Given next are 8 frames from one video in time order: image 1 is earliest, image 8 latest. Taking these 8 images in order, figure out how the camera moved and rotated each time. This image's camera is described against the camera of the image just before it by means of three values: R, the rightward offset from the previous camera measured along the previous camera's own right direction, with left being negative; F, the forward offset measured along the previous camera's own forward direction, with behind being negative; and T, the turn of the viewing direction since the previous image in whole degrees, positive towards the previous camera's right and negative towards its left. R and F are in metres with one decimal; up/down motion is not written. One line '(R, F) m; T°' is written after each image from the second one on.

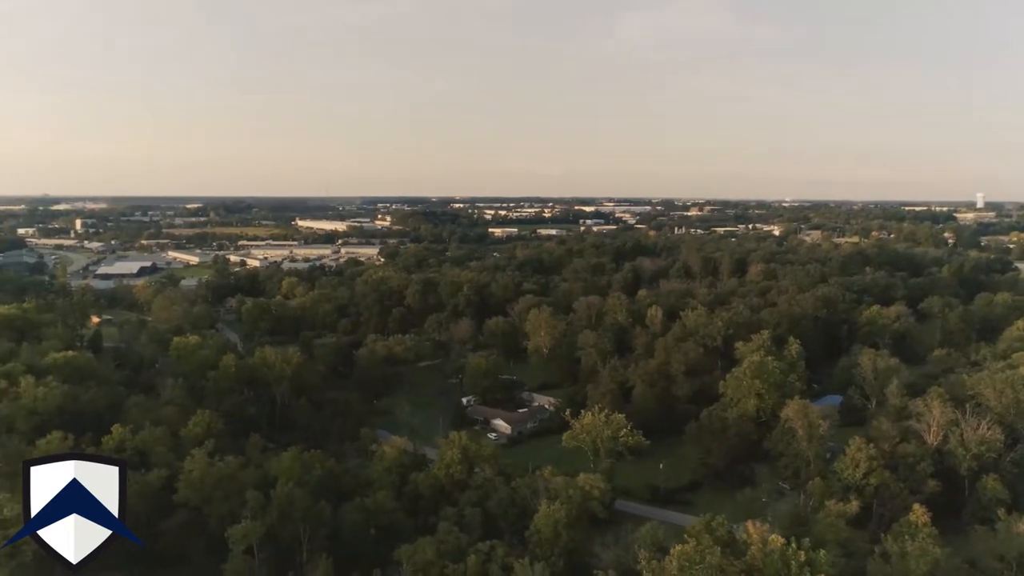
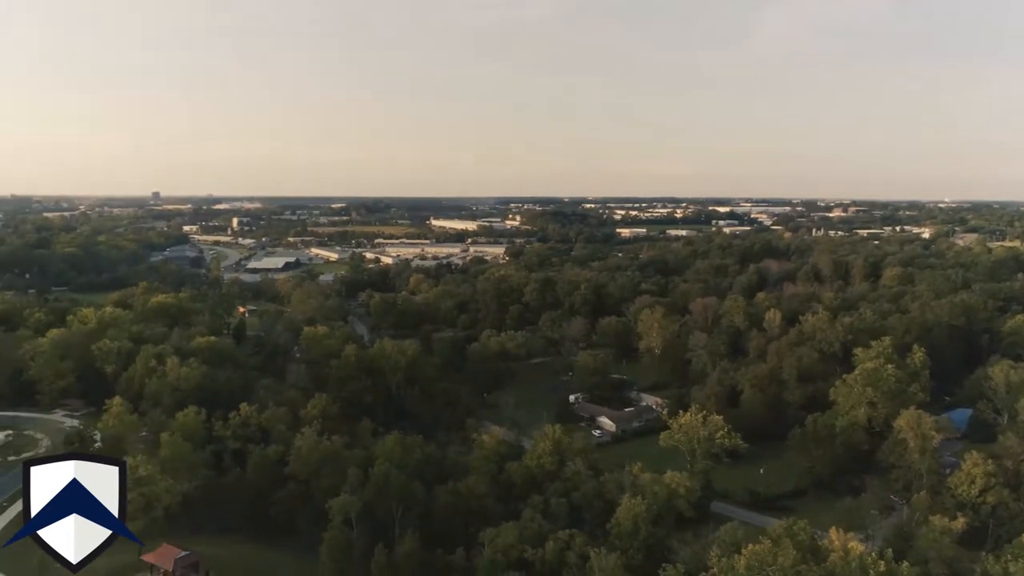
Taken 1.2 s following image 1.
(+1.6, -0.8) m; -10°
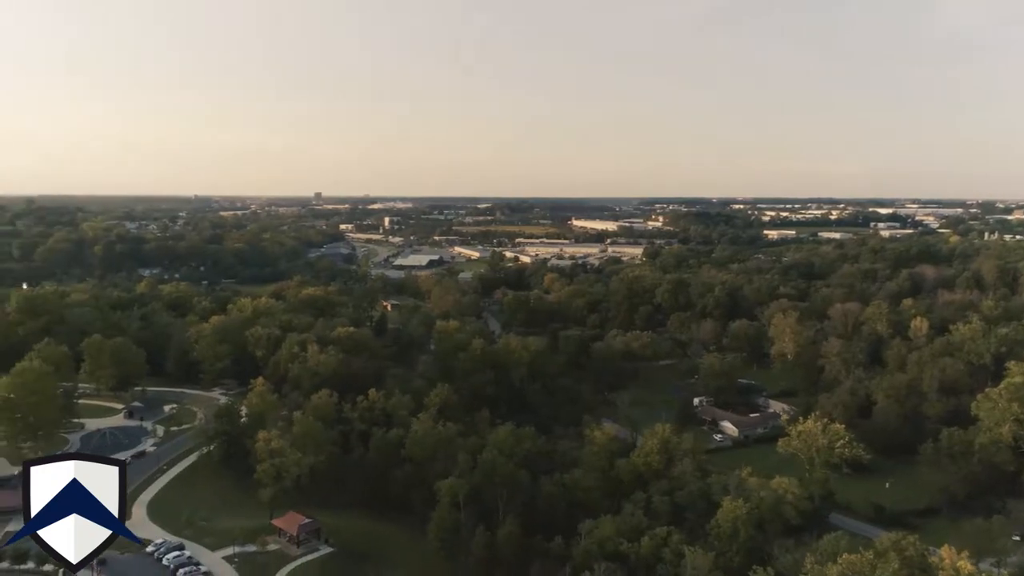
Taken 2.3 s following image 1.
(+1.5, -0.8) m; -10°
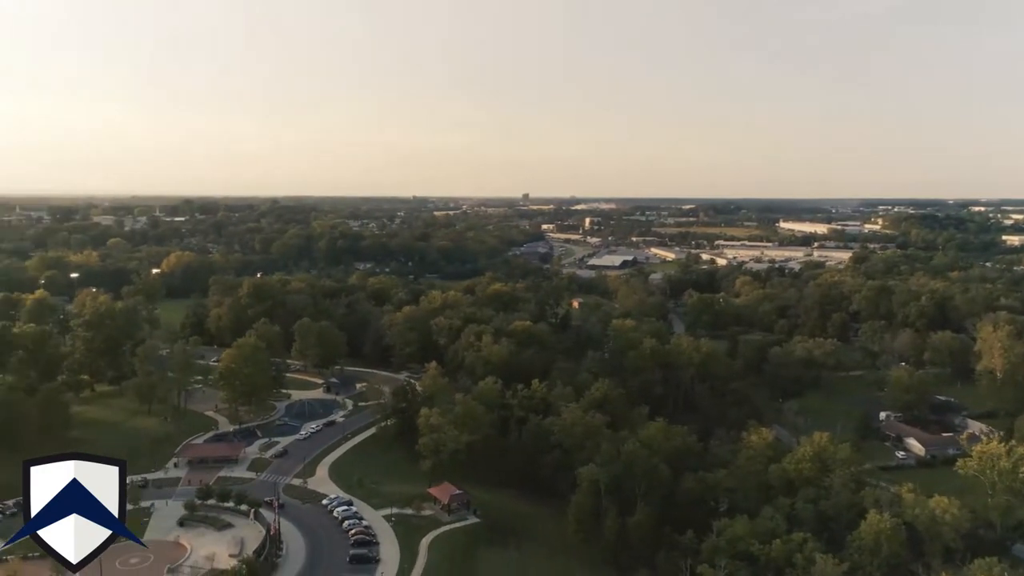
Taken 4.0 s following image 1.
(+2.4, -1.3) m; -15°
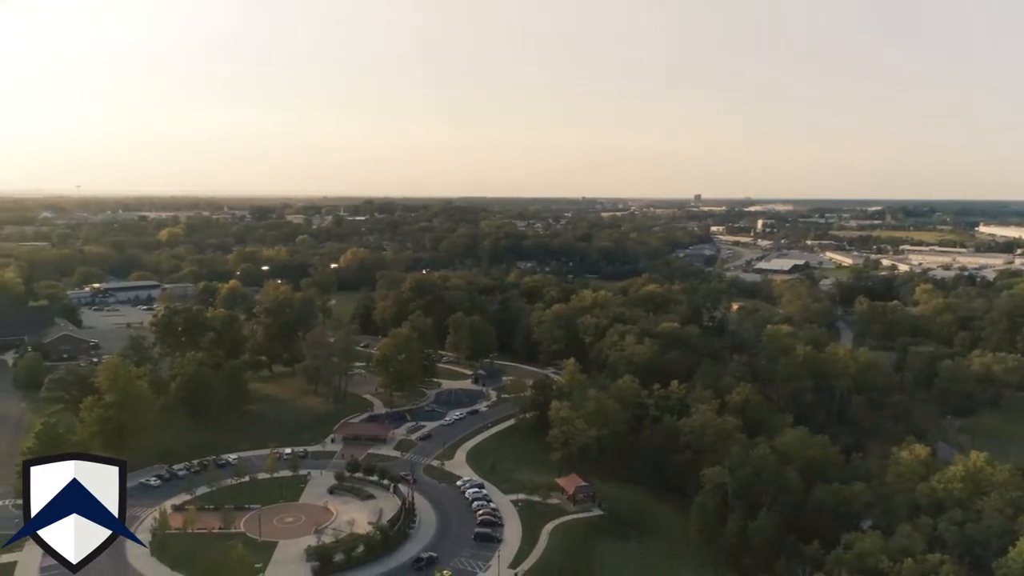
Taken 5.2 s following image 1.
(+1.6, -0.9) m; -12°
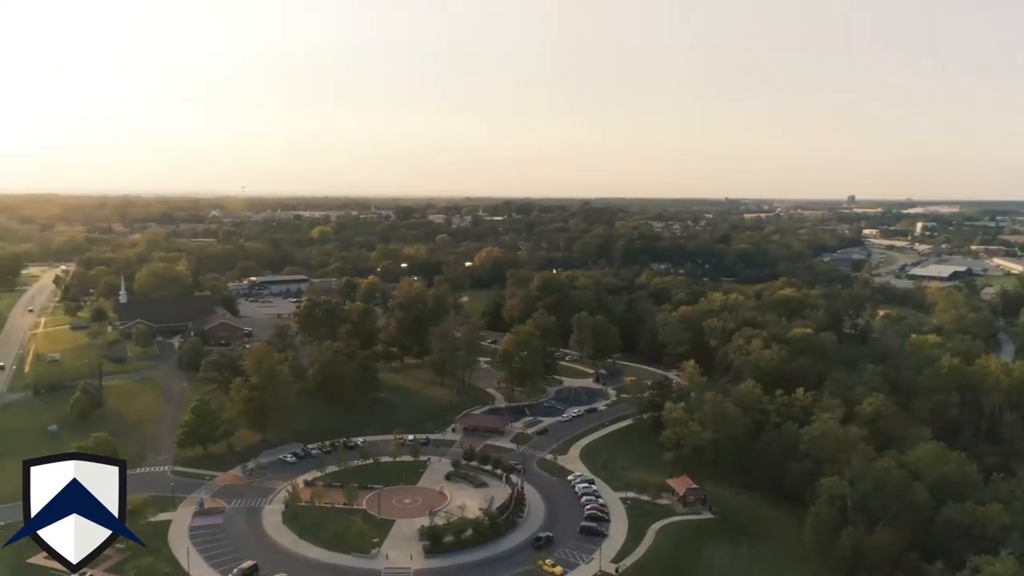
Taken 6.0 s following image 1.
(+1.0, -0.6) m; -10°
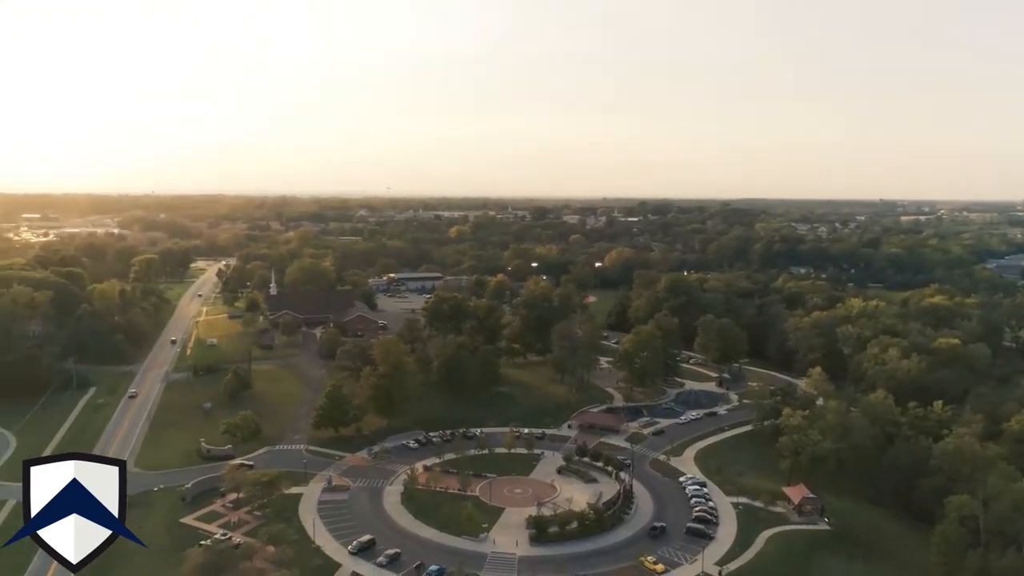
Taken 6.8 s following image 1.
(+1.0, -0.7) m; -10°
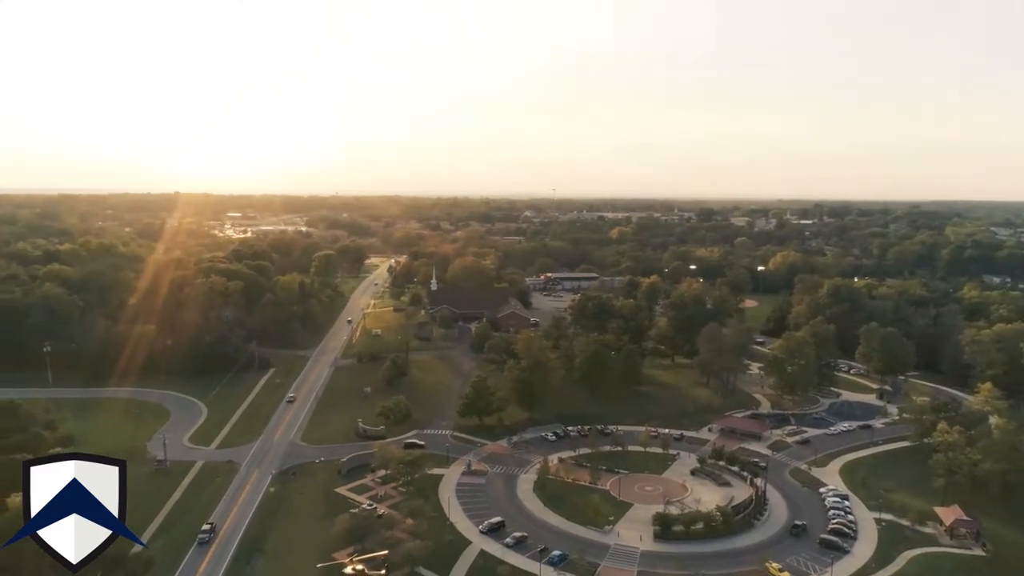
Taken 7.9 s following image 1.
(+1.3, -0.9) m; -12°
